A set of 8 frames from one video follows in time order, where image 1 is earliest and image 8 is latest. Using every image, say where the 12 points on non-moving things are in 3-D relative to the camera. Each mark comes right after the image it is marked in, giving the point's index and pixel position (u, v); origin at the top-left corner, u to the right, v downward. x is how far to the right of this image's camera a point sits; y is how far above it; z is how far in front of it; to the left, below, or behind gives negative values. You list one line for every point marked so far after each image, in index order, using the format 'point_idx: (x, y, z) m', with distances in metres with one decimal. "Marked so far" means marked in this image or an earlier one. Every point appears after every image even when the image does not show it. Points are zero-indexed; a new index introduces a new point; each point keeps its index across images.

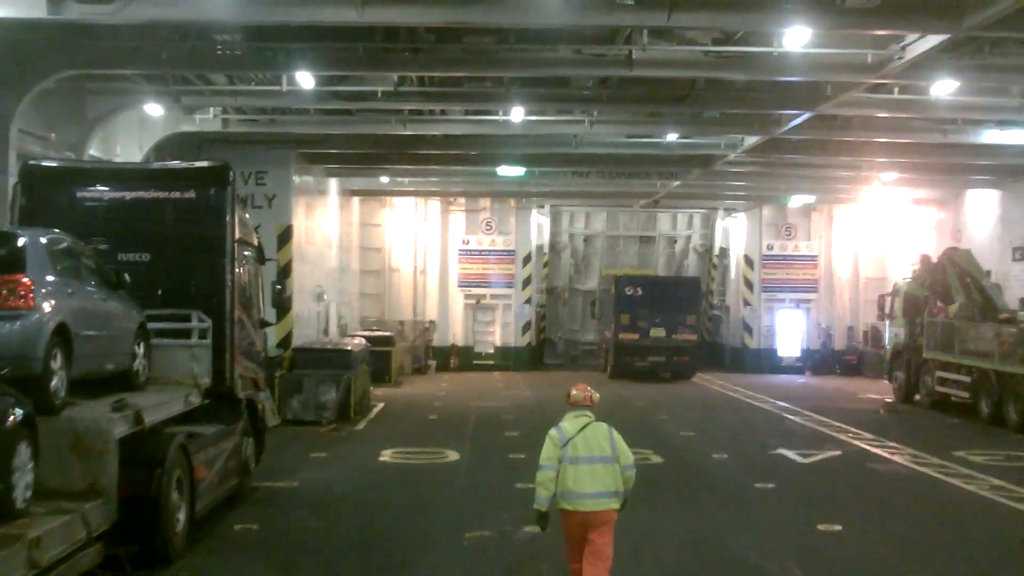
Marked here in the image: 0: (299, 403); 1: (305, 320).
0: (-2.1, -1.1, +14.1) m
1: (-2.3, -0.4, +16.6) m
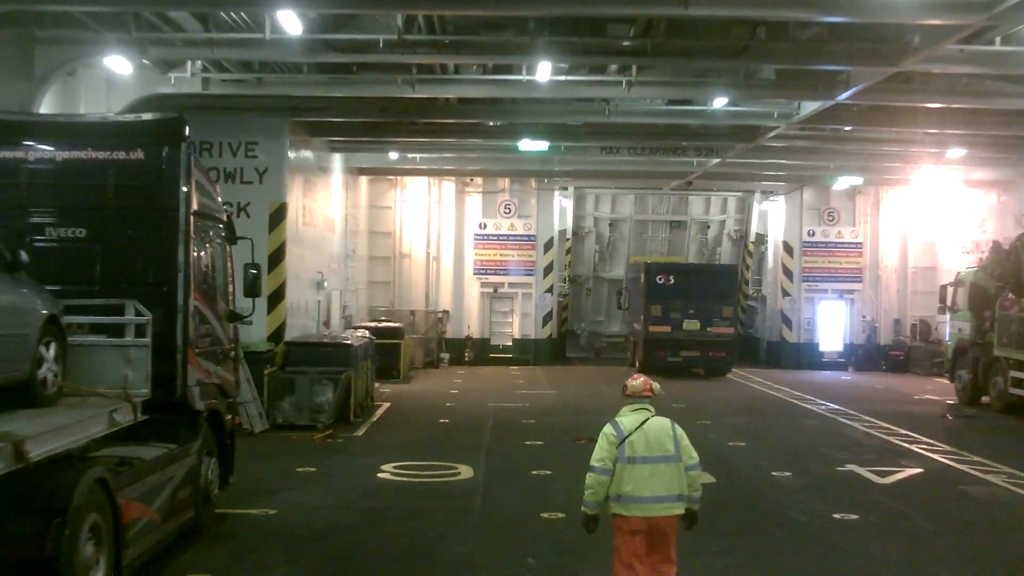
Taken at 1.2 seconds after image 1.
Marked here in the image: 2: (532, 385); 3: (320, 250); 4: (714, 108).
0: (-1.9, -1.0, +12.4) m
1: (-2.1, -0.2, +14.8) m
2: (+0.3, -1.2, +18.3) m
3: (-2.1, +0.4, +16.3) m
4: (+1.8, +1.6, +13.0) m
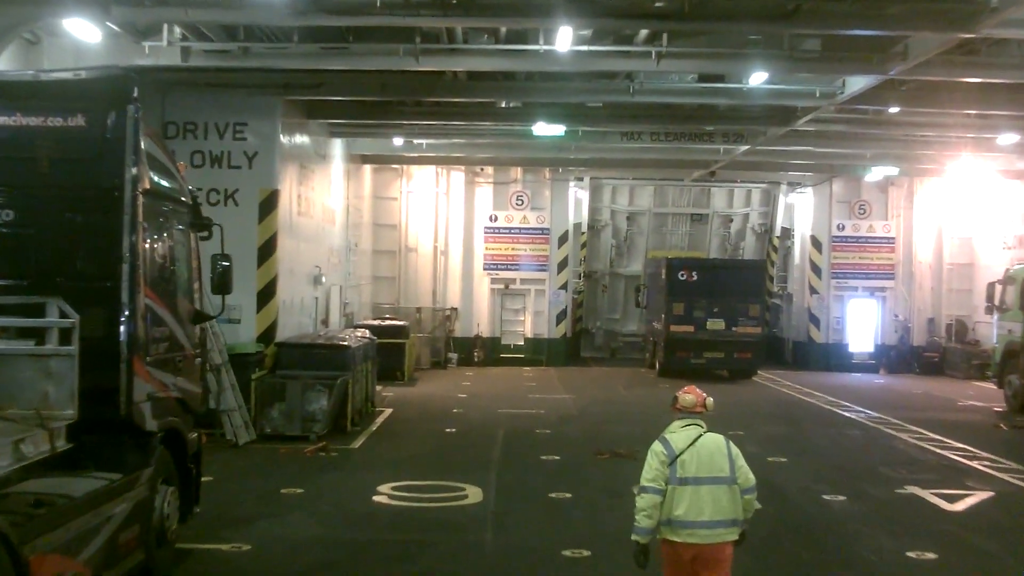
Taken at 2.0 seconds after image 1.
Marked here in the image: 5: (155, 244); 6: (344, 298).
0: (-1.8, -0.9, +11.2) m
1: (-2.0, -0.2, +13.6) m
2: (+0.4, -1.2, +17.1) m
3: (-2.0, +0.5, +15.1) m
4: (+1.9, +1.6, +11.8) m
5: (-1.4, +0.2, +5.9) m
6: (-2.0, -0.1, +17.4) m
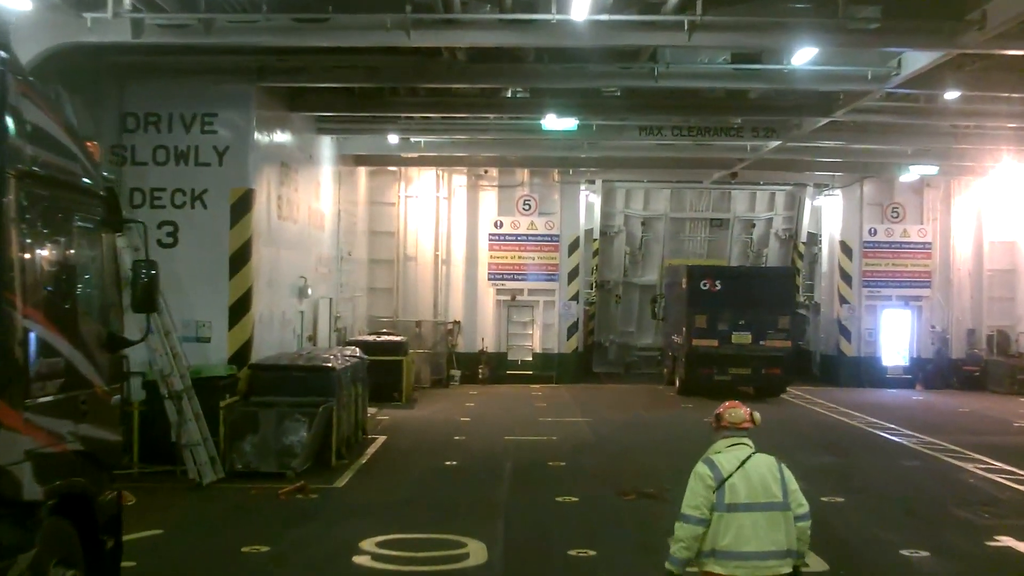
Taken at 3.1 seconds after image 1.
0: (-1.7, -1.0, +9.7) m
1: (-1.9, -0.3, +12.1) m
2: (+0.5, -1.3, +15.6) m
3: (-1.9, +0.3, +13.6) m
4: (+2.0, +1.6, +10.3) m
5: (-1.4, +0.1, +4.4) m
6: (-1.9, -0.2, +15.9) m
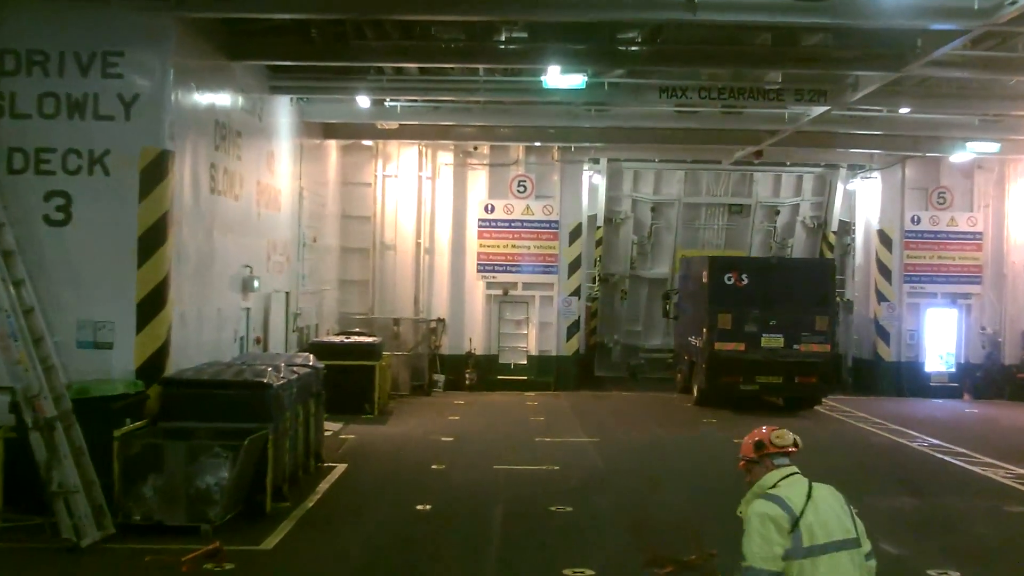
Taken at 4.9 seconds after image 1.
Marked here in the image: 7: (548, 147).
0: (-1.7, -1.0, +7.2) m
1: (-2.0, -0.2, +9.7) m
2: (+0.4, -1.2, +13.2) m
3: (-2.0, +0.4, +11.1) m
4: (+1.9, +1.6, +7.8) m
5: (-1.4, +0.1, +2.0) m
6: (-2.0, -0.2, +13.4) m
7: (+0.4, +1.7, +17.2) m
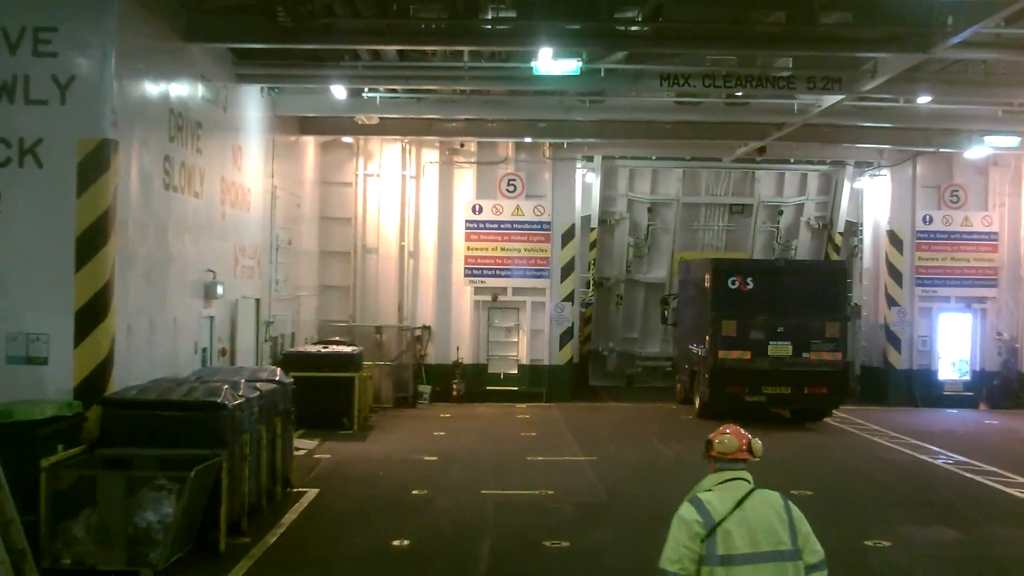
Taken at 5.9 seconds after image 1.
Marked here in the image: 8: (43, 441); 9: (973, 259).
0: (-1.8, -1.0, +6.2) m
1: (-2.1, -0.3, +8.7) m
2: (+0.3, -1.3, +12.2) m
3: (-2.1, +0.4, +10.1) m
4: (+1.9, +1.6, +6.9) m
5: (-1.4, +0.1, +1.0) m
6: (-2.1, -0.2, +12.4) m
7: (+0.3, +1.6, +16.3) m
8: (-2.1, -0.7, +6.5) m
9: (+5.2, +0.3, +16.4) m
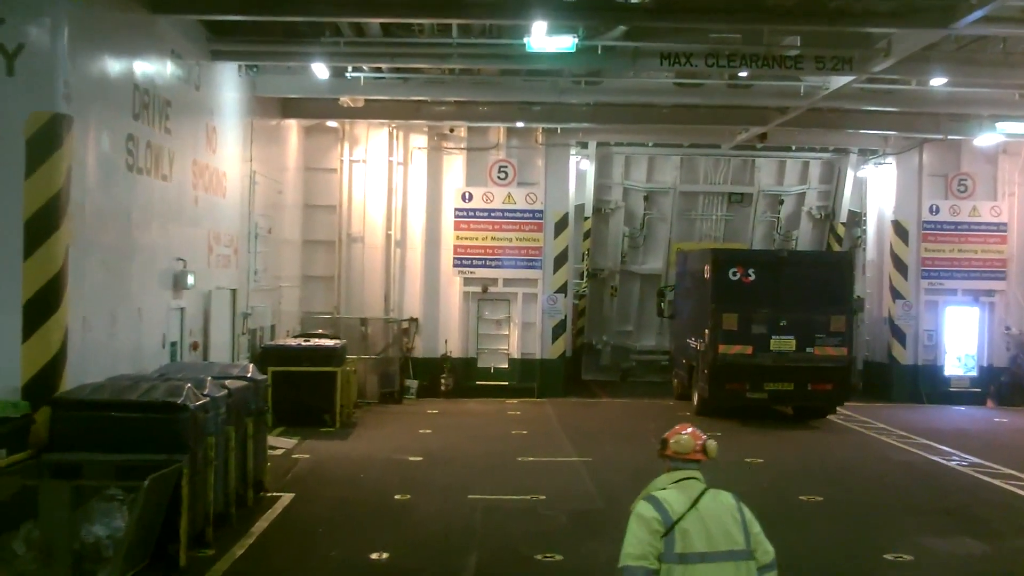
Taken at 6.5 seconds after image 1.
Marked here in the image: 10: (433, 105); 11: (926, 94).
0: (-1.8, -1.0, +5.6) m
1: (-2.1, -0.2, +8.1) m
2: (+0.2, -1.2, +11.6) m
3: (-2.1, +0.4, +9.5) m
4: (+1.8, +1.6, +6.3) m
5: (-1.5, +0.1, +0.4) m
6: (-2.2, -0.1, +11.8) m
7: (+0.2, +1.7, +15.7) m
8: (-2.1, -0.6, +5.9) m
9: (+5.1, +0.4, +15.8) m
10: (-0.8, +1.7, +14.1) m
11: (+3.5, +1.6, +12.3) m
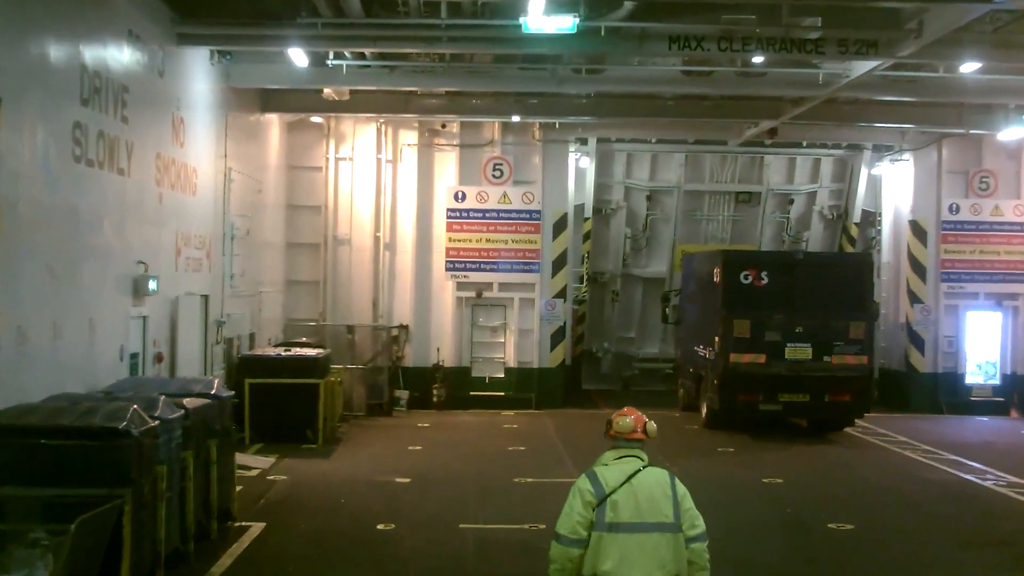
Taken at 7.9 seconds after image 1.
0: (-1.9, -1.0, +4.7) m
1: (-2.1, -0.2, +7.2) m
2: (+0.2, -1.2, +10.7) m
3: (-2.2, +0.4, +8.6) m
4: (+1.8, +1.6, +5.4) m
5: (-1.5, +0.1, -0.5) m
6: (-2.2, -0.2, +10.9) m
7: (+0.2, +1.7, +14.8) m
8: (-2.1, -0.7, +5.0) m
9: (+5.0, +0.4, +14.9) m
10: (-0.8, +1.7, +13.2) m
11: (+3.4, +1.6, +11.4) m
